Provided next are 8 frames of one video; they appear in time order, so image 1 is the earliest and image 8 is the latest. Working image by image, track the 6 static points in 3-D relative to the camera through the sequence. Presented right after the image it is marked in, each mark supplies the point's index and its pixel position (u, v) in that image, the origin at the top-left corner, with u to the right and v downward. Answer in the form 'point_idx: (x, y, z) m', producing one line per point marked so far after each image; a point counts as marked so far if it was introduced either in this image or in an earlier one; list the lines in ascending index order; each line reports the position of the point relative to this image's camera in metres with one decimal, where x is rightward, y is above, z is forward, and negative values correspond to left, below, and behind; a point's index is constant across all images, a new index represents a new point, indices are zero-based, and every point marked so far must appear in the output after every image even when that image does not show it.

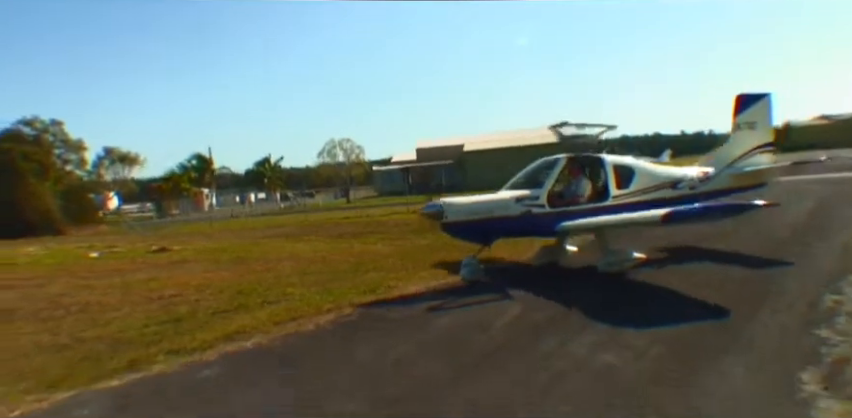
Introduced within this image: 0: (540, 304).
0: (+1.4, -1.3, +7.7) m
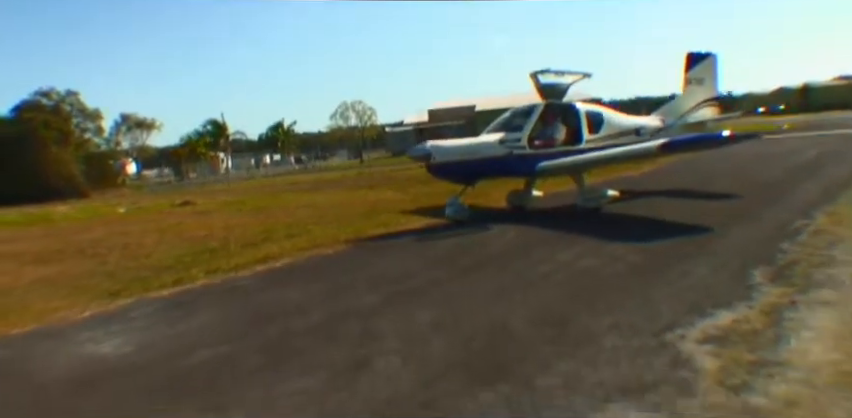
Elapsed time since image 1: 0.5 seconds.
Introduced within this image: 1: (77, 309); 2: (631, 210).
0: (+1.5, -0.4, +8.6) m
1: (-3.9, -1.1, +7.2) m
2: (+3.1, -0.1, +9.8) m
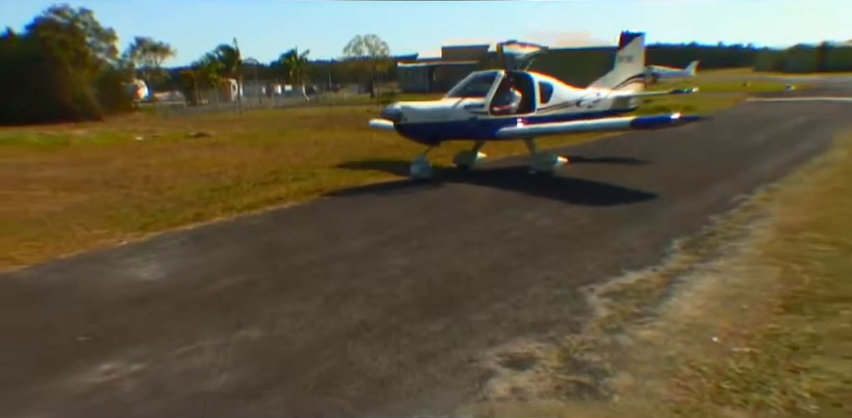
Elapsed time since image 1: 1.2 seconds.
0: (+1.3, +0.2, +9.8) m
1: (-4.1, -0.4, +8.5) m
2: (+2.9, +0.5, +11.0) m
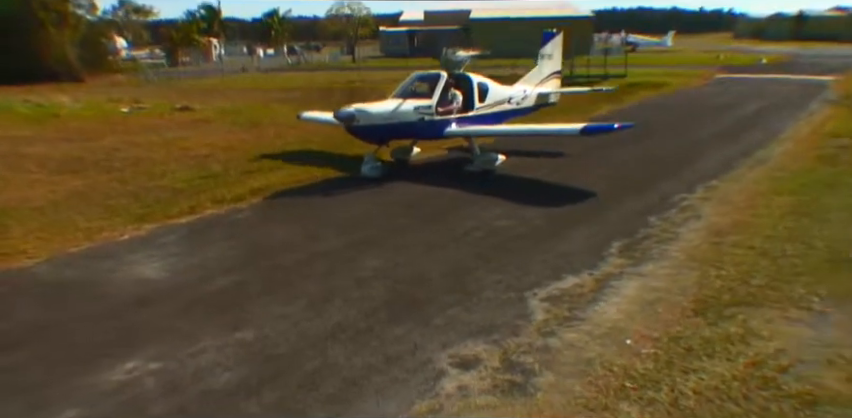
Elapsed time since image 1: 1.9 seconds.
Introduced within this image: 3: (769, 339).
0: (+0.9, +0.3, +10.7) m
1: (-4.5, -0.3, +9.3) m
2: (+2.5, +0.7, +11.9) m
3: (+2.9, -1.1, +5.3) m
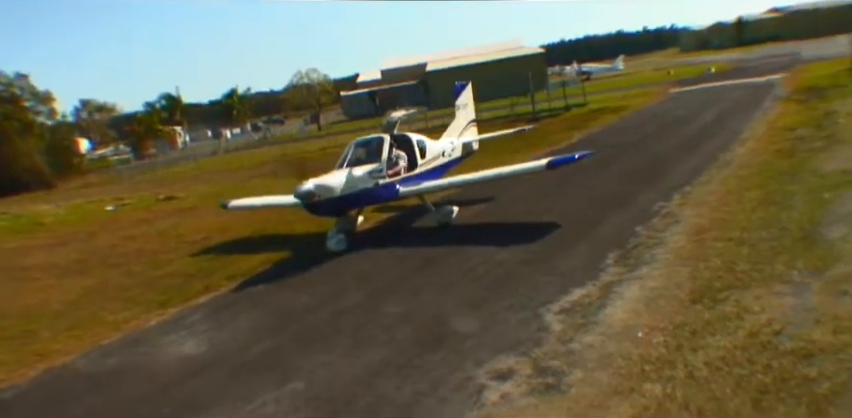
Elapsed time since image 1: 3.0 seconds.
0: (+0.9, -0.4, +11.4) m
1: (-4.3, -1.7, +9.8) m
2: (+2.3, +0.1, +12.7) m
3: (+3.2, -1.0, +6.1) m
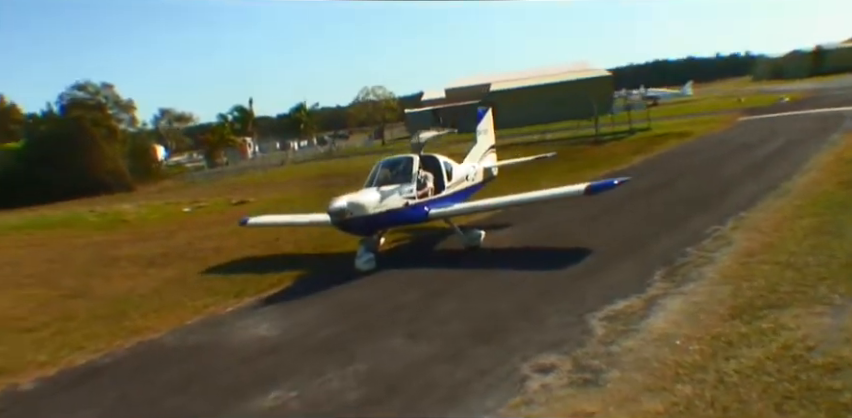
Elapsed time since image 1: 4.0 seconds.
0: (+1.9, -0.7, +11.9) m
1: (-3.5, -1.6, +10.7) m
2: (+3.5, -0.2, +13.1) m
3: (+3.7, -1.2, +6.4) m
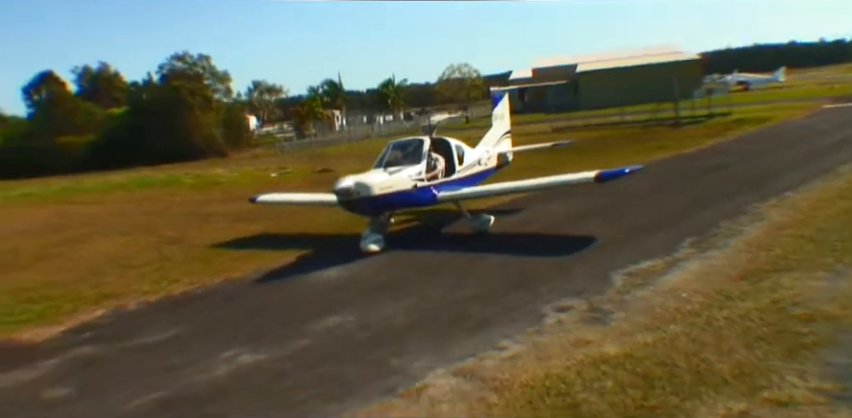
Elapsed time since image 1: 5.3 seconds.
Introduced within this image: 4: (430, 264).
0: (+3.0, -0.1, +12.9) m
1: (-2.5, -0.8, +12.4) m
2: (+4.8, +0.3, +13.8) m
3: (+4.1, -0.9, +7.2) m
4: (+0.1, -0.8, +10.7) m
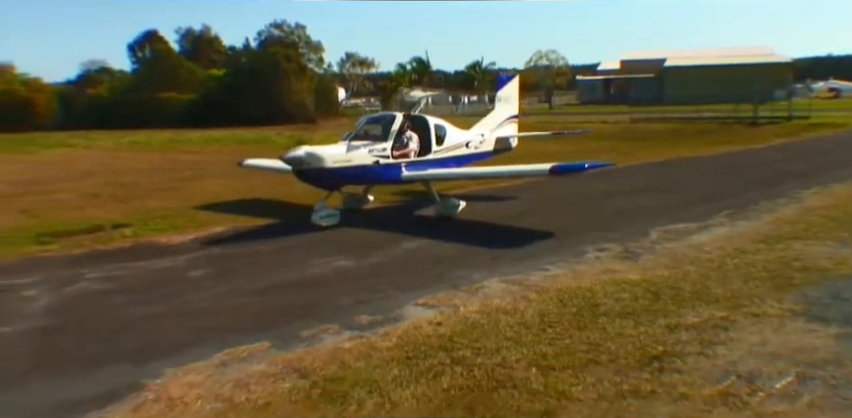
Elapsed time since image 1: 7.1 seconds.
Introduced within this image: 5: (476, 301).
0: (+4.6, +0.5, +14.2) m
1: (-1.0, +0.2, +14.3) m
2: (+6.5, +0.7, +14.9) m
3: (+5.0, -0.5, +8.4) m
4: (+1.4, 0.0, +12.4) m
5: (+0.6, -1.0, +7.3) m
